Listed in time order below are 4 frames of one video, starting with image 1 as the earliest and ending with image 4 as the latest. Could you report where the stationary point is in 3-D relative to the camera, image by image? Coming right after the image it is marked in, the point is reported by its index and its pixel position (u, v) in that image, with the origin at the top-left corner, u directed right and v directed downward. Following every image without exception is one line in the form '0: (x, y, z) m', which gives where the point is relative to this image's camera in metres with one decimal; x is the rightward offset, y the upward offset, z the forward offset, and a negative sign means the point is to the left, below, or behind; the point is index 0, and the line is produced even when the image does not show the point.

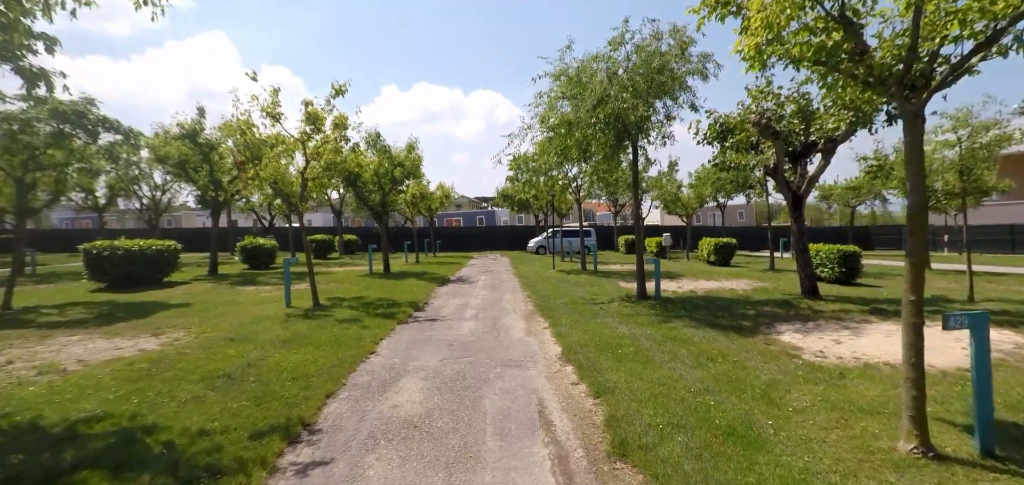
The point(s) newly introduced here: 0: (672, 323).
0: (+3.2, -1.6, +9.2) m
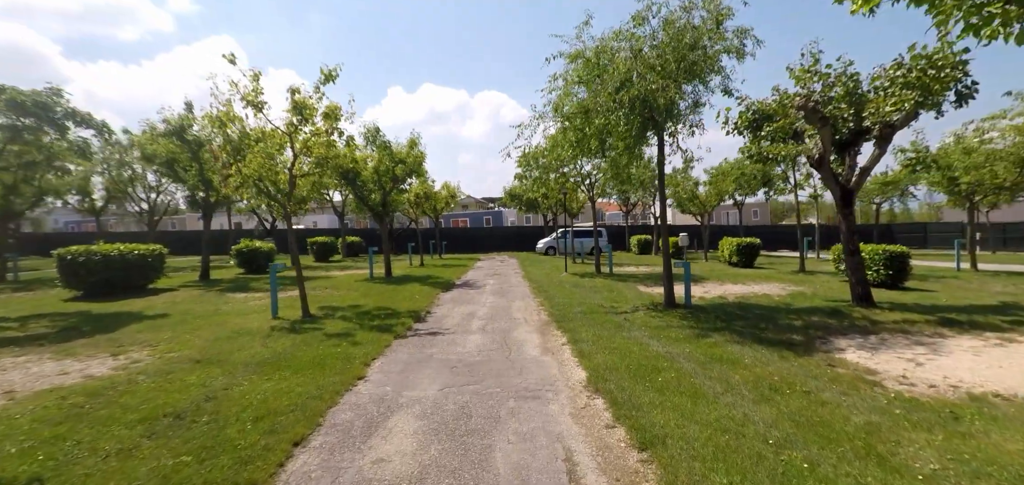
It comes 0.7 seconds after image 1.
0: (+3.4, -1.6, +7.9) m
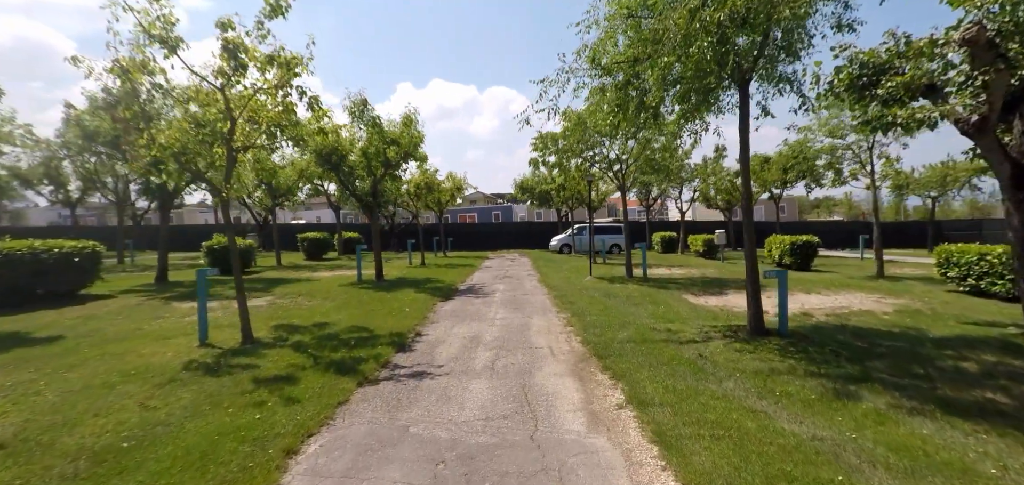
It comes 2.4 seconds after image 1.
0: (+3.7, -1.6, +4.9) m
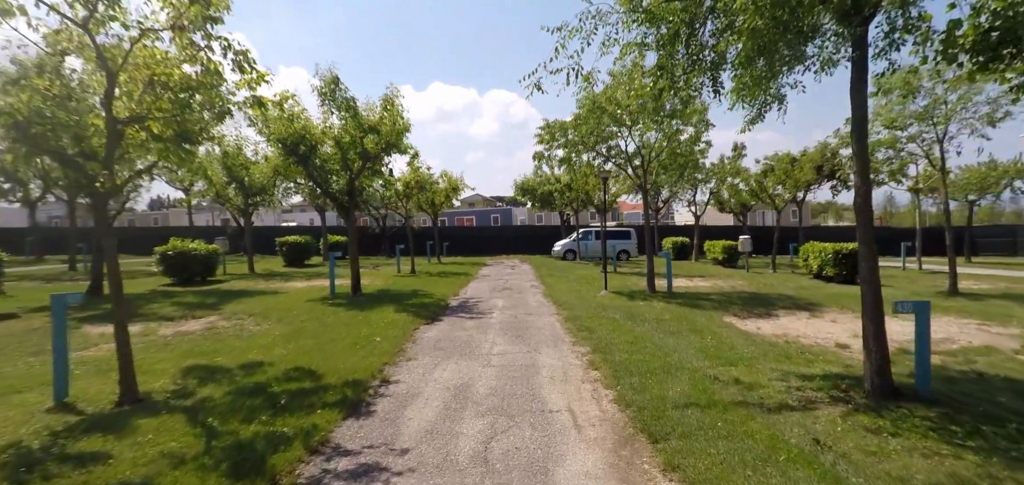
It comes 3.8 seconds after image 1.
0: (+3.7, -1.8, +2.5) m
